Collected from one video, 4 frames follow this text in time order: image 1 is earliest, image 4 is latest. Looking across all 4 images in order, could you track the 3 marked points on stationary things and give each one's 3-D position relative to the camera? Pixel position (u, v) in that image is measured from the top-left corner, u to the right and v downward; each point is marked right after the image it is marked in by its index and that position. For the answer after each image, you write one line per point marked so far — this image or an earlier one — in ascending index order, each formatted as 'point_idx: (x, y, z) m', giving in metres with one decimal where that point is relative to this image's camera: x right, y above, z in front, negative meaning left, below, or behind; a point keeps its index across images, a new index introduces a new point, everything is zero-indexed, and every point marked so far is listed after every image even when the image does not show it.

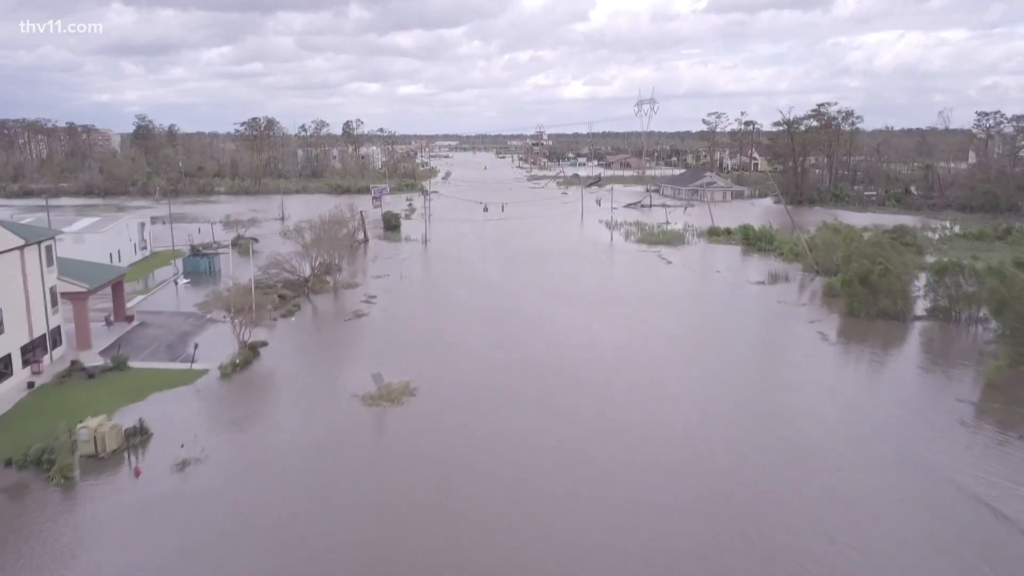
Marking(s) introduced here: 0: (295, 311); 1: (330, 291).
0: (-3.9, -0.4, +12.9) m
1: (-3.6, -0.1, +14.4) m
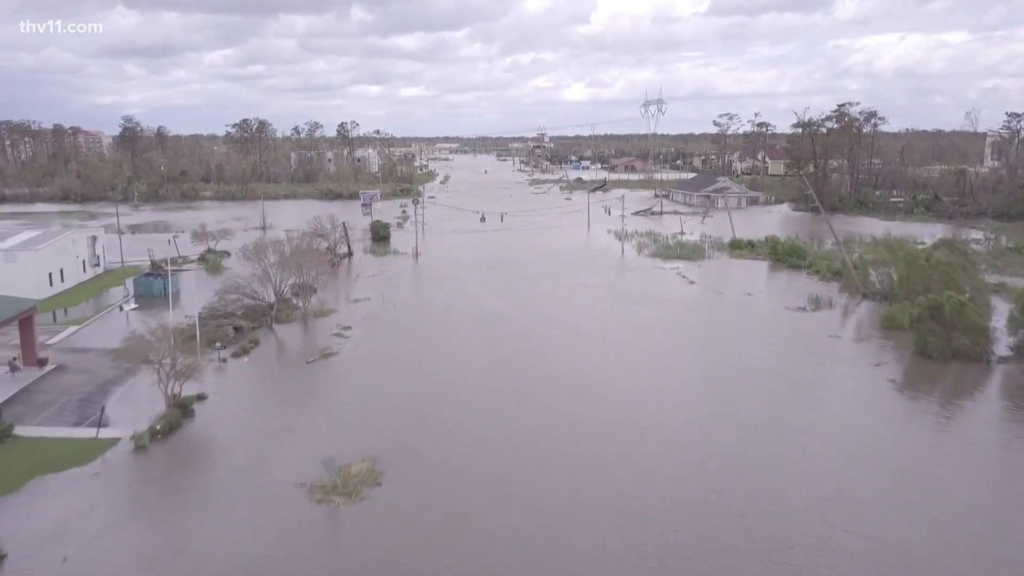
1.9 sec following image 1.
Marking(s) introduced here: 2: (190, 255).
0: (-3.9, -0.9, +10.8) m
1: (-3.6, -0.6, +12.3) m
2: (-8.0, +0.8, +18.0) m
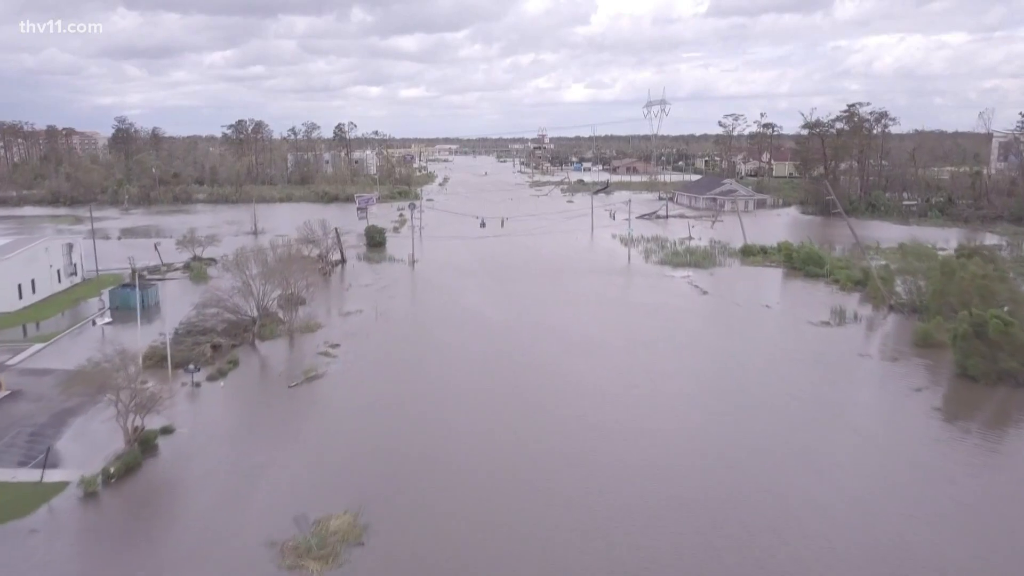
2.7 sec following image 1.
0: (-3.9, -1.1, +9.9) m
1: (-3.6, -0.8, +11.4) m
2: (-8.0, +0.6, +17.1) m
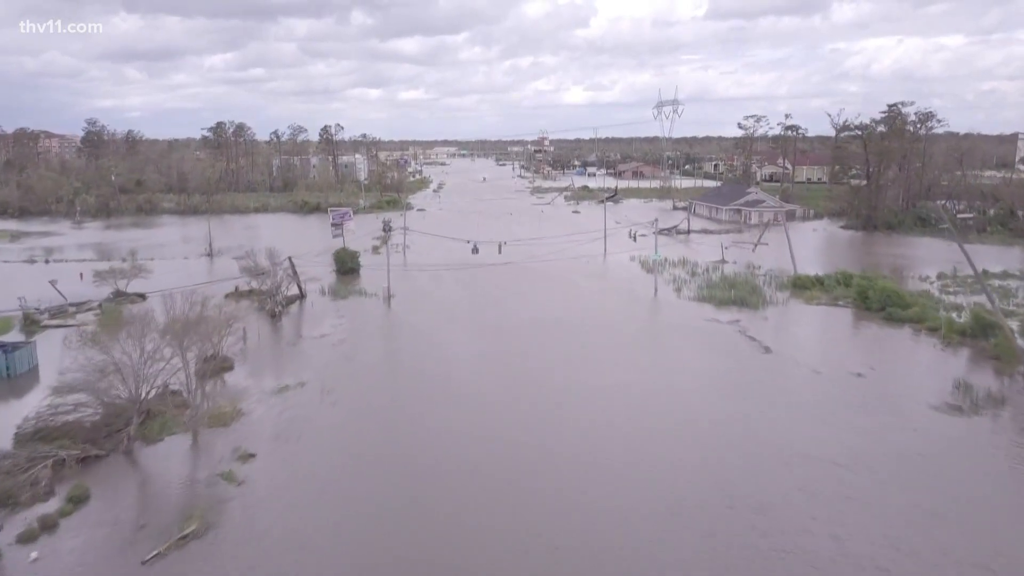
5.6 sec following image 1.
0: (-3.9, -1.9, +6.3) m
1: (-3.6, -1.6, +7.9) m
2: (-8.0, -0.2, +13.6) m
